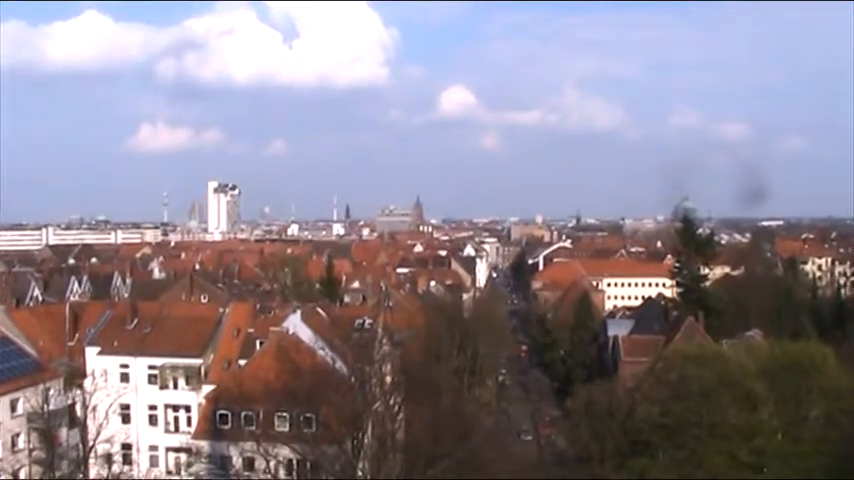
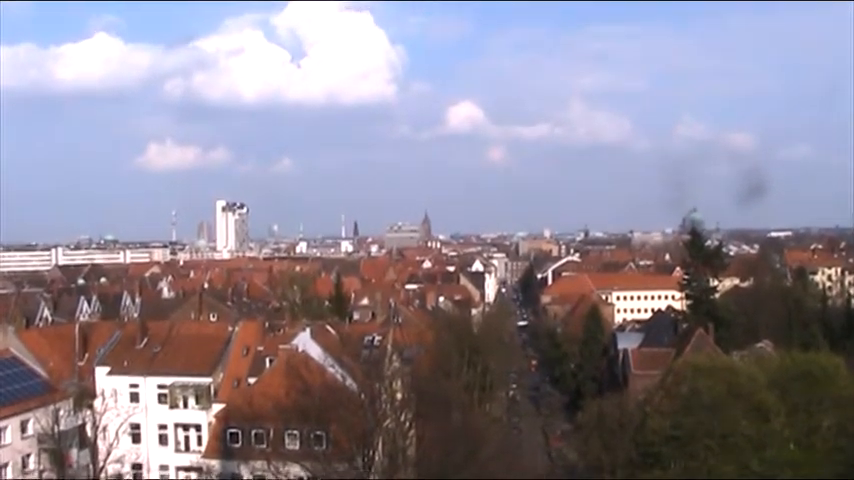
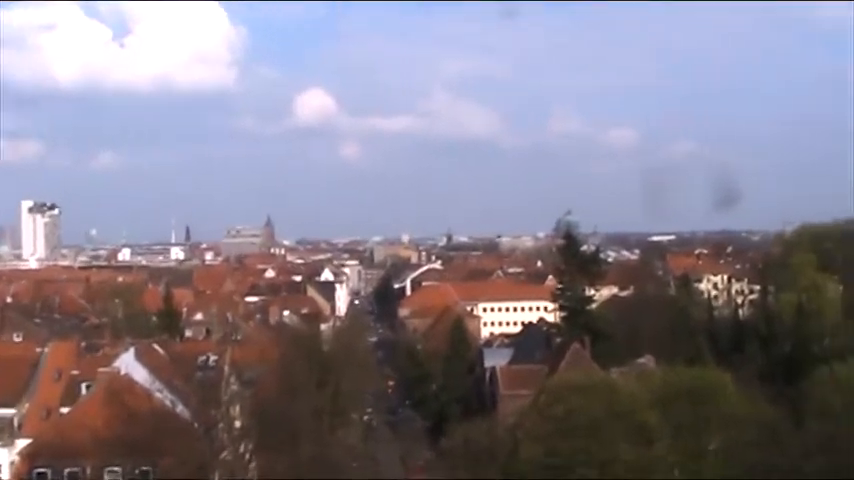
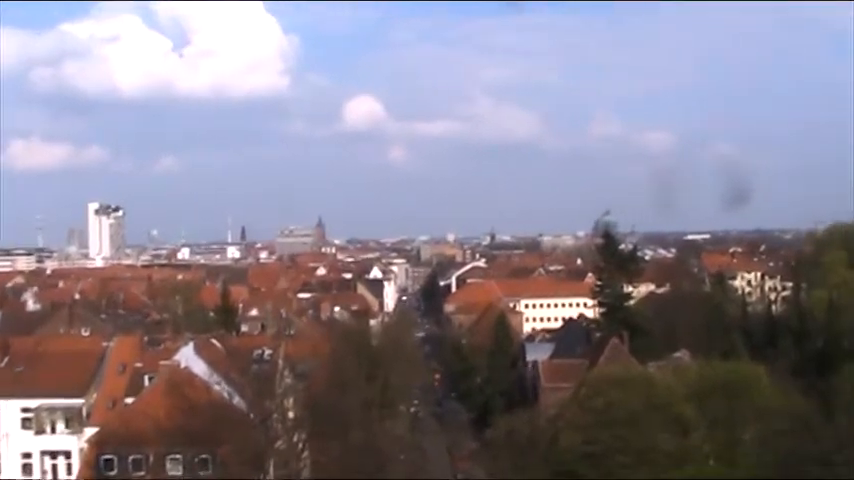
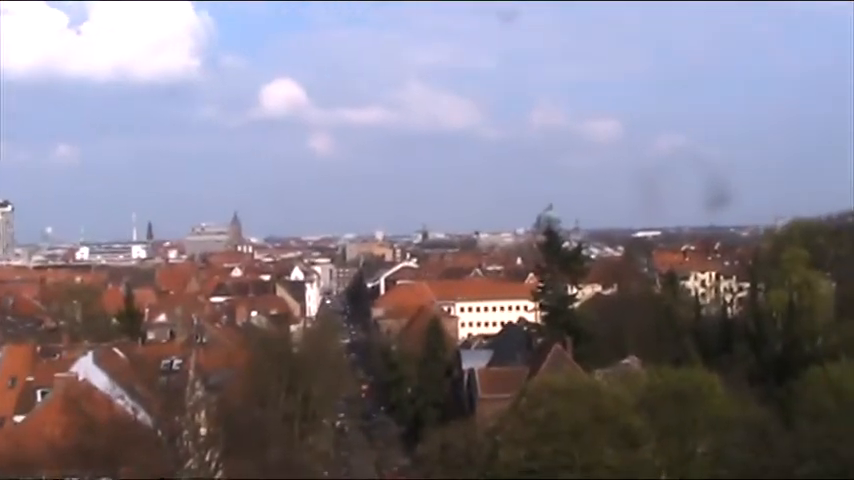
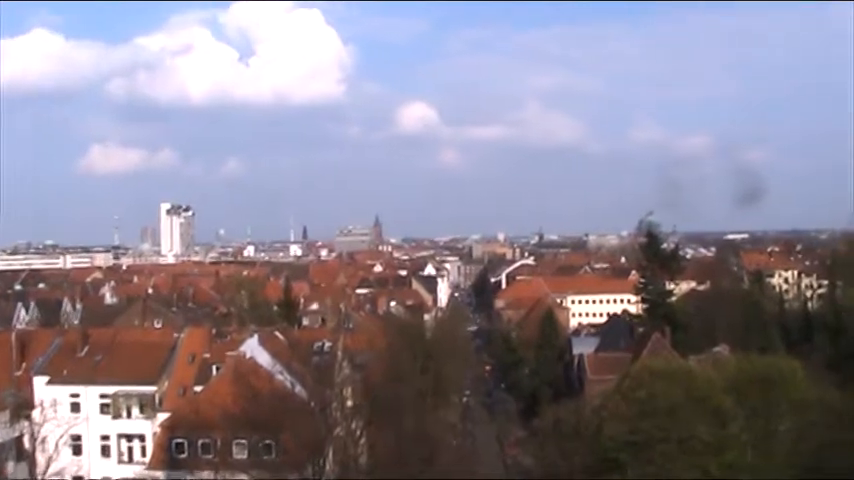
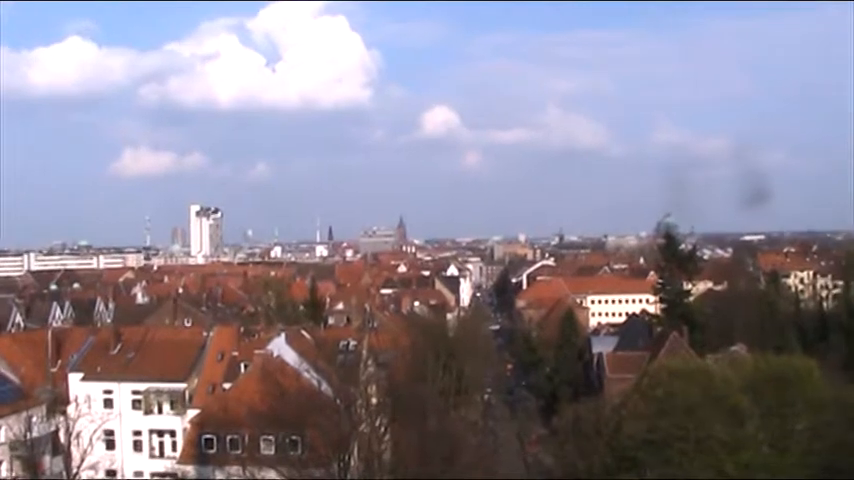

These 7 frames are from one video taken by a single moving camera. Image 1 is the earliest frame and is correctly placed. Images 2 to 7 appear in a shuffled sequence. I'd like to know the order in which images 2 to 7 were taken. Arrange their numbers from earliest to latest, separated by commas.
2, 7, 6, 4, 3, 5
